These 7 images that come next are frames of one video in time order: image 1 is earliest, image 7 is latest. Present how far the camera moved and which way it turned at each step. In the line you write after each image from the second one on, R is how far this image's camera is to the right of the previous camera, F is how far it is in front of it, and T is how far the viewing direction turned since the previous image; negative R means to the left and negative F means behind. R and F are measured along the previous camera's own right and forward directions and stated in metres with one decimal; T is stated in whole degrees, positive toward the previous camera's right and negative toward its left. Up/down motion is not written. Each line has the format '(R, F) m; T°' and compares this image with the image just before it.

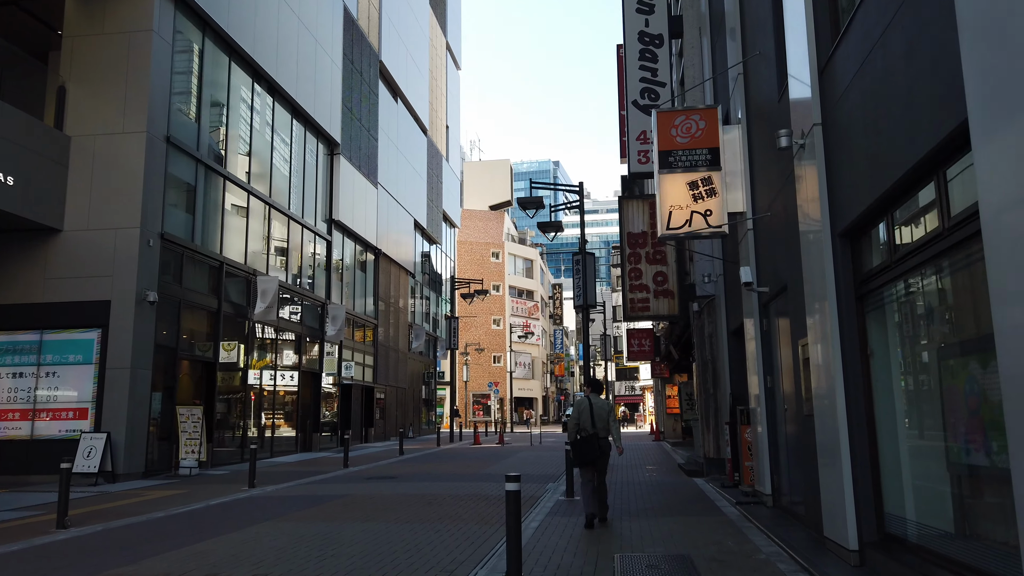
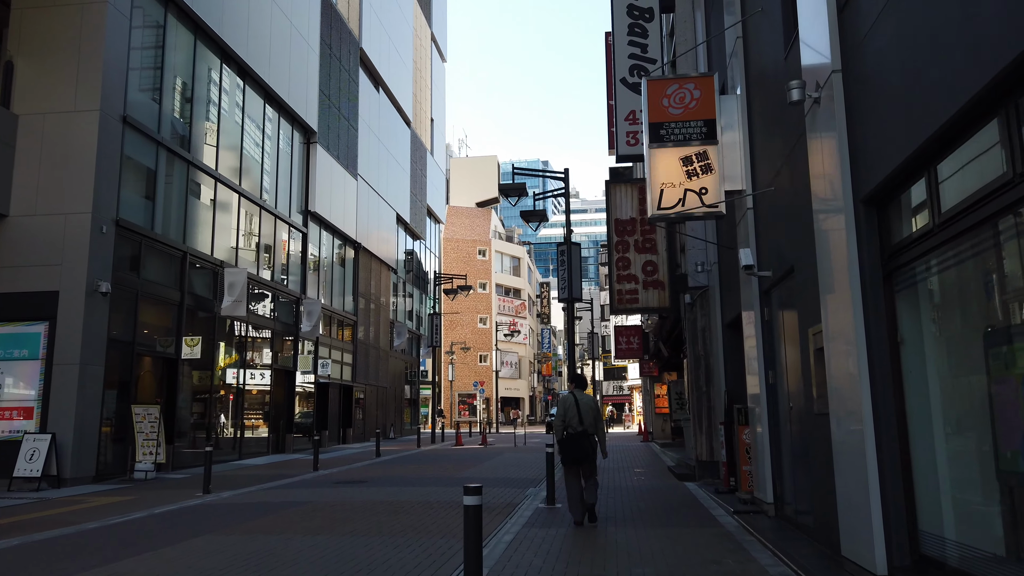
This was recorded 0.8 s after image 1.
(+0.2, +1.2) m; +1°
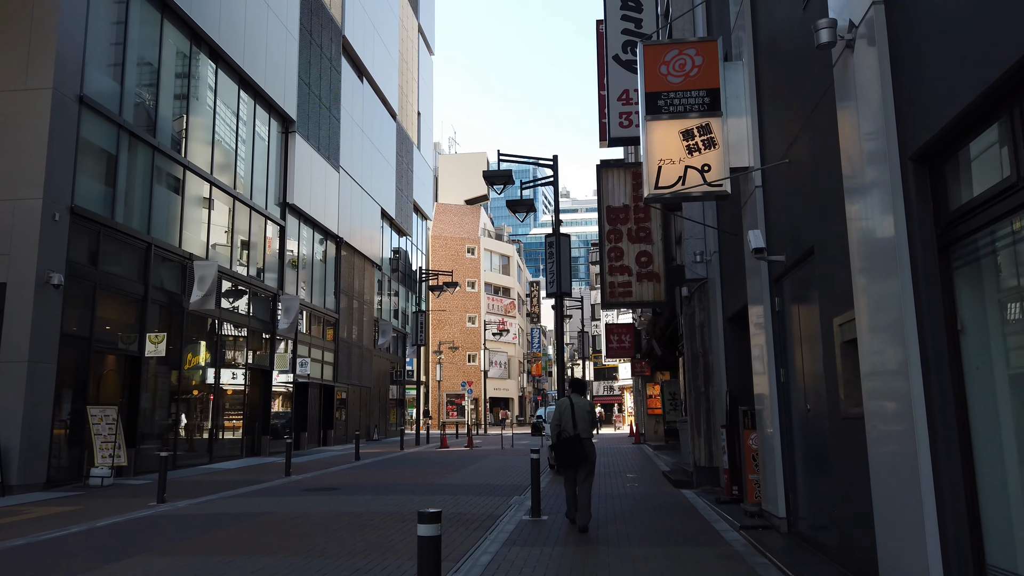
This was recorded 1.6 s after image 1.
(+0.1, +1.1) m; +1°
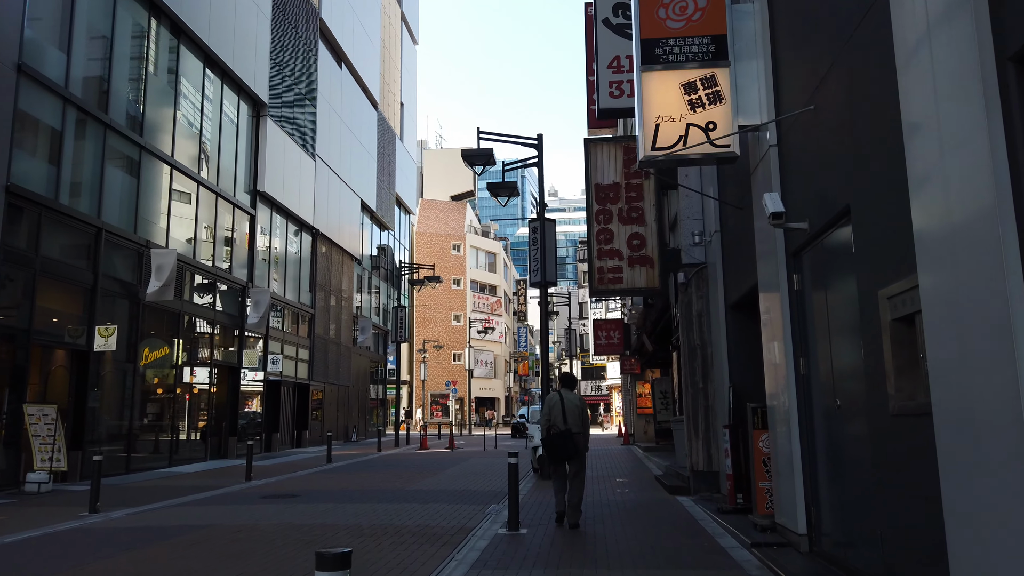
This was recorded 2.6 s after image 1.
(+0.2, +1.4) m; +1°
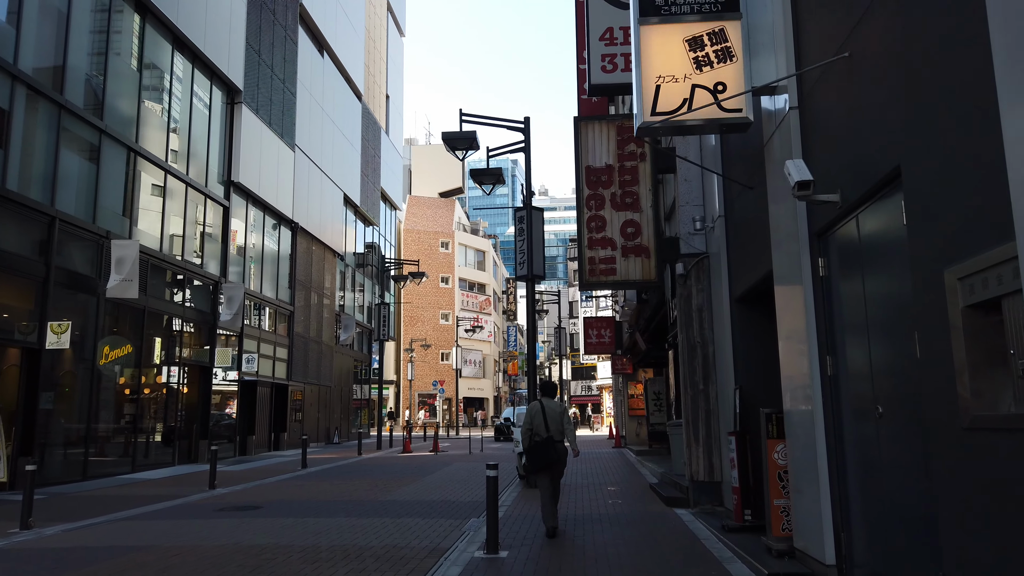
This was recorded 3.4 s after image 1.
(+0.1, +1.2) m; +1°
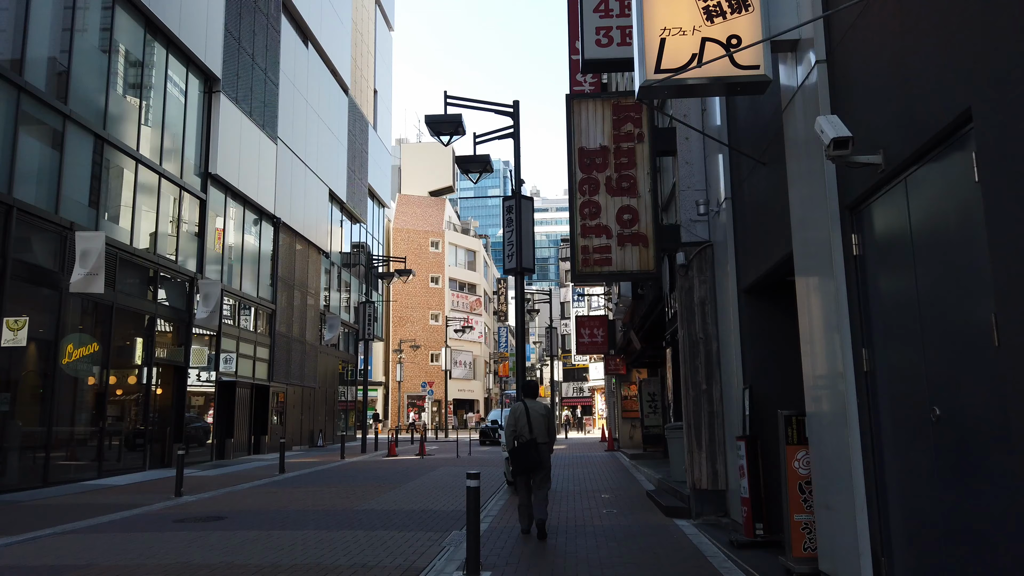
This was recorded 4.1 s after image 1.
(+0.1, +1.0) m; +1°
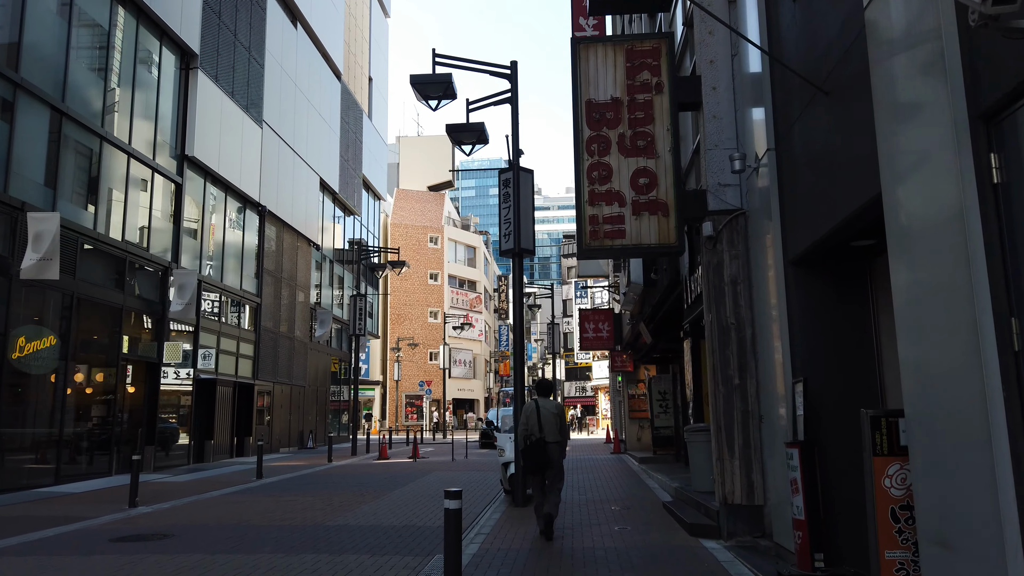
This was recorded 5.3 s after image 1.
(+0.1, +1.7) m; 0°
